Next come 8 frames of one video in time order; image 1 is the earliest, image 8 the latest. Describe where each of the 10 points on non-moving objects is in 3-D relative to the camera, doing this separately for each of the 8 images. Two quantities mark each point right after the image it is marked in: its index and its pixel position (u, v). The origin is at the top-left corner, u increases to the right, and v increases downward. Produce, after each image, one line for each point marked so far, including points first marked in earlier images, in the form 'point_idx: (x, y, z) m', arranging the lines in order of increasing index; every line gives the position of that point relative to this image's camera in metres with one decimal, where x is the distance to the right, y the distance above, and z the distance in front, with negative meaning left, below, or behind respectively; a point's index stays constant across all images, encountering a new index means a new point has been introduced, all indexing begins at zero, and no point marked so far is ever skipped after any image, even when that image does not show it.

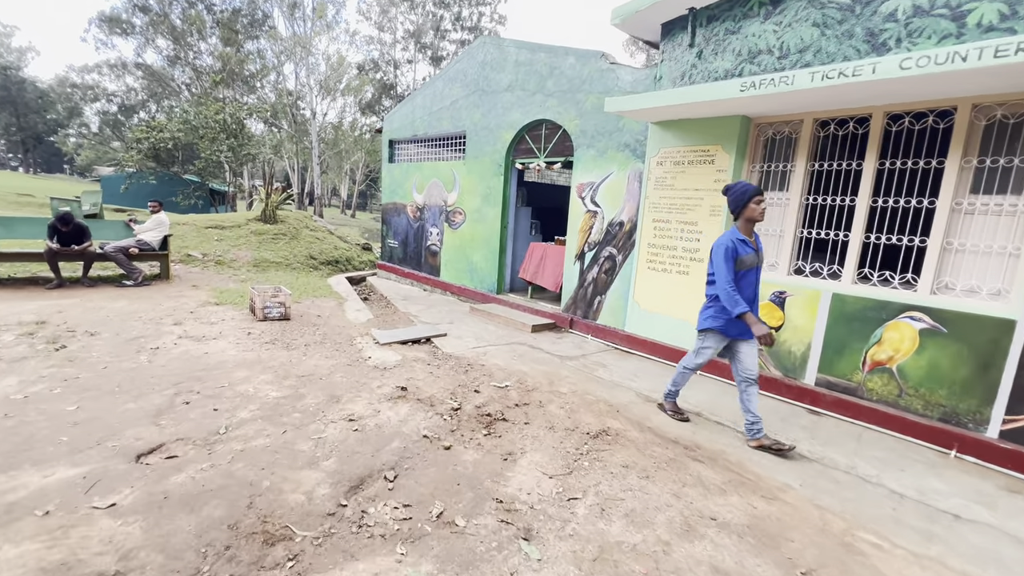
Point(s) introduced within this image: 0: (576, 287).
0: (+0.9, 0.0, +6.5) m
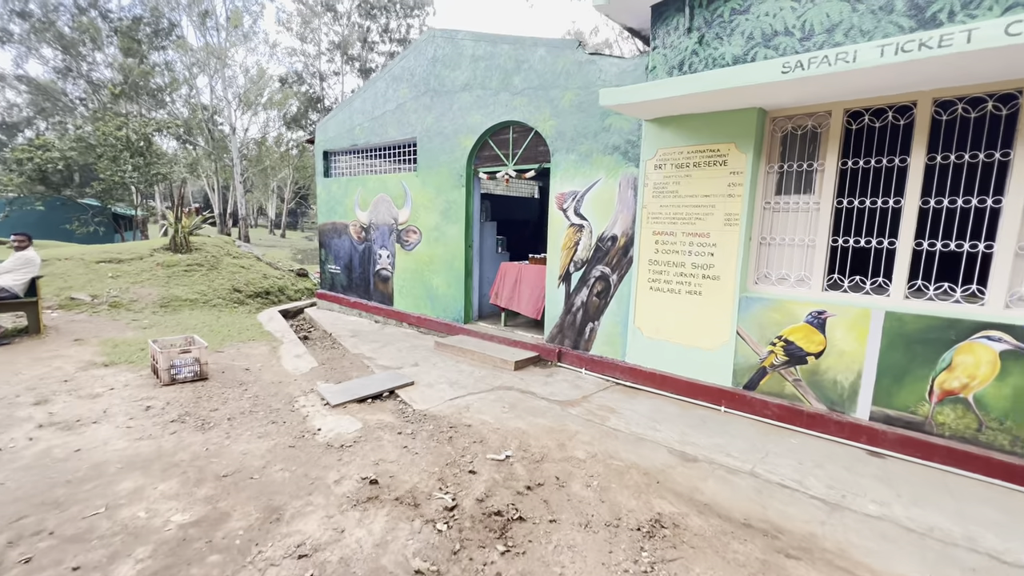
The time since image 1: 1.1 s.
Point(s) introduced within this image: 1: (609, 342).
0: (+0.6, -0.3, +5.6) m
1: (+1.1, -0.6, +5.2) m
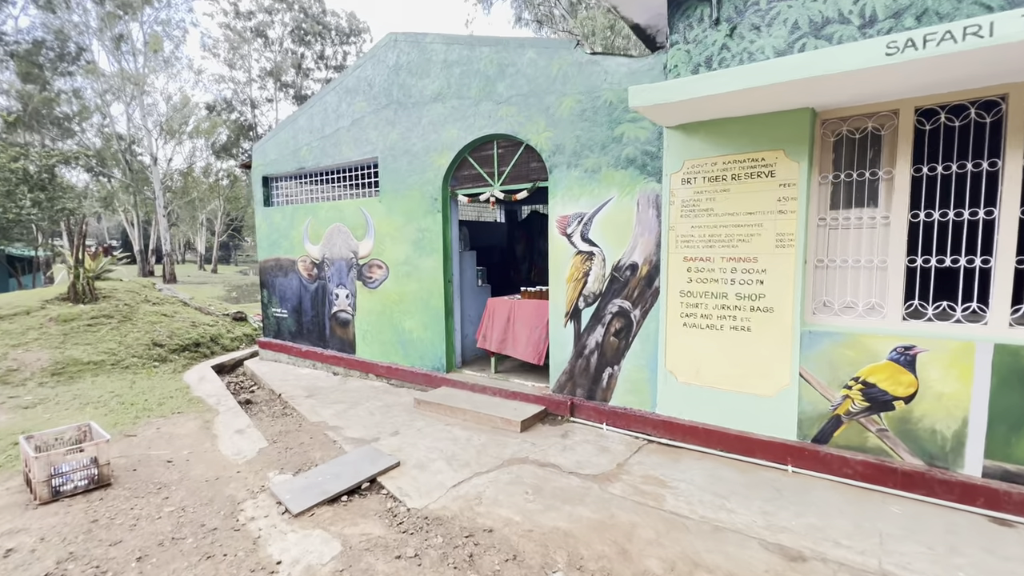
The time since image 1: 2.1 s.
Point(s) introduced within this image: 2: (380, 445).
0: (+0.6, -0.7, +4.7) m
1: (+1.1, -1.0, +4.4) m
2: (-1.2, -1.5, +4.3) m
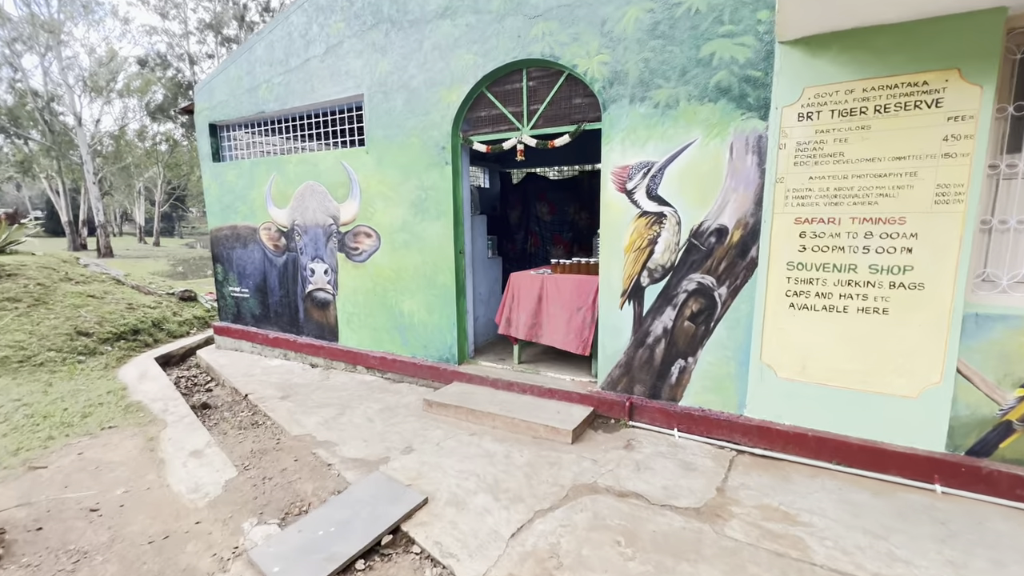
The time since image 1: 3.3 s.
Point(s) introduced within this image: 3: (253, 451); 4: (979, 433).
0: (+1.0, -0.5, +3.8) m
1: (+1.5, -0.8, +3.5) m
2: (-0.8, -1.3, +3.3) m
3: (-2.1, -1.3, +3.7) m
4: (+2.8, -0.9, +2.8) m
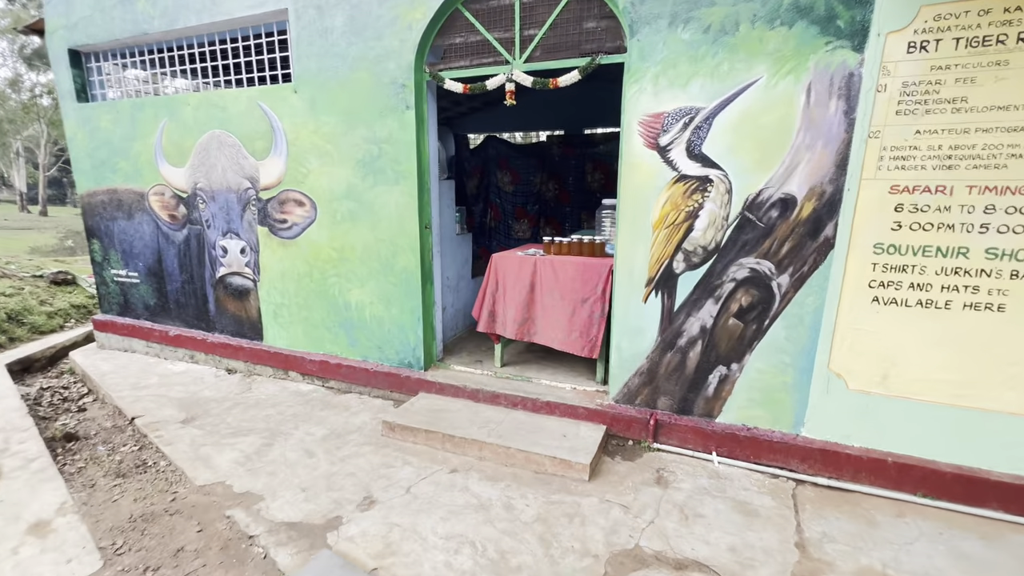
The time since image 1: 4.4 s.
0: (+0.9, -0.4, +2.9) m
1: (+1.5, -0.7, +2.8) m
2: (-0.8, -1.2, +2.3) m
3: (-2.1, -1.3, +2.5) m
4: (+2.9, -0.8, +2.2) m
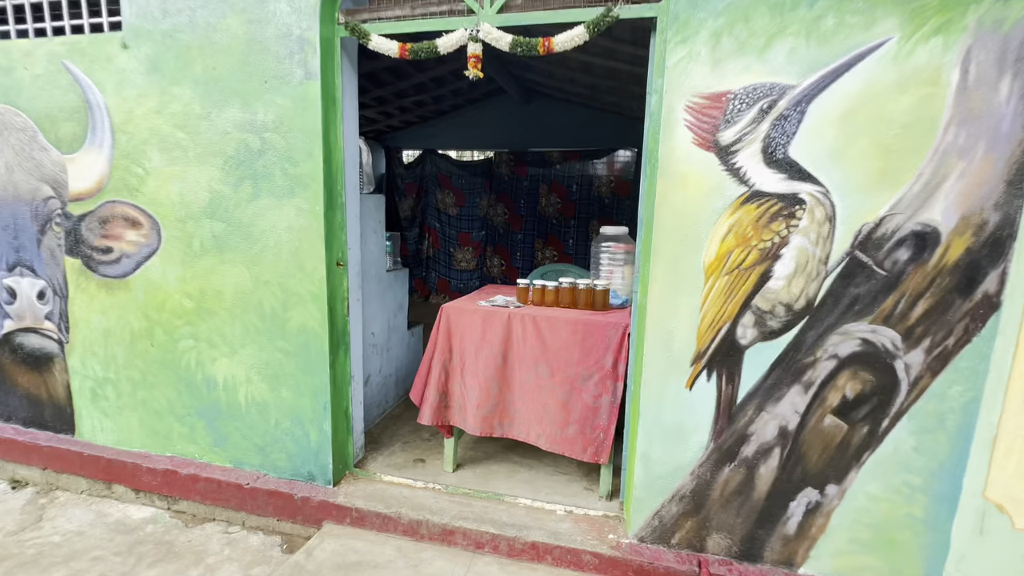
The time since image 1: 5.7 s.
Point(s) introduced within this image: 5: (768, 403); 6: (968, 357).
0: (+0.8, -0.7, +1.9) m
1: (+1.4, -1.0, +1.8) m
2: (-0.8, -1.5, +0.9) m
3: (-2.1, -1.5, +1.0) m
4: (+2.8, -1.1, +1.4) m
5: (+1.0, -0.4, +1.8) m
6: (+1.6, -0.2, +1.6) m
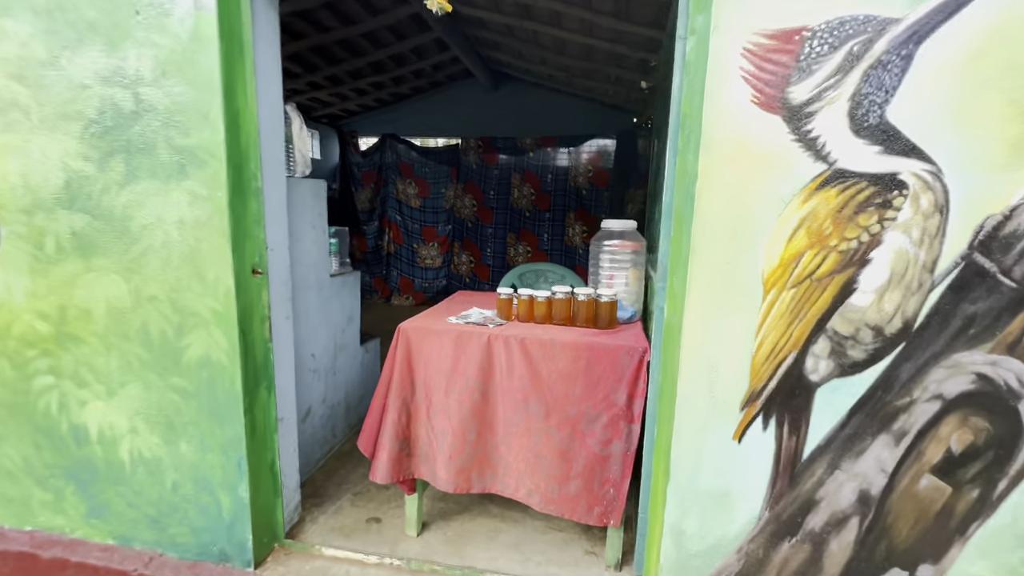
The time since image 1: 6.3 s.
0: (+0.7, -0.8, +1.4) m
1: (+1.4, -1.0, +1.3) m
2: (-0.8, -1.6, +0.3) m
3: (-2.1, -1.6, +0.3) m
4: (+2.8, -1.1, +1.1) m
5: (+1.0, -0.5, +1.3) m
6: (+1.6, -0.3, +1.2) m
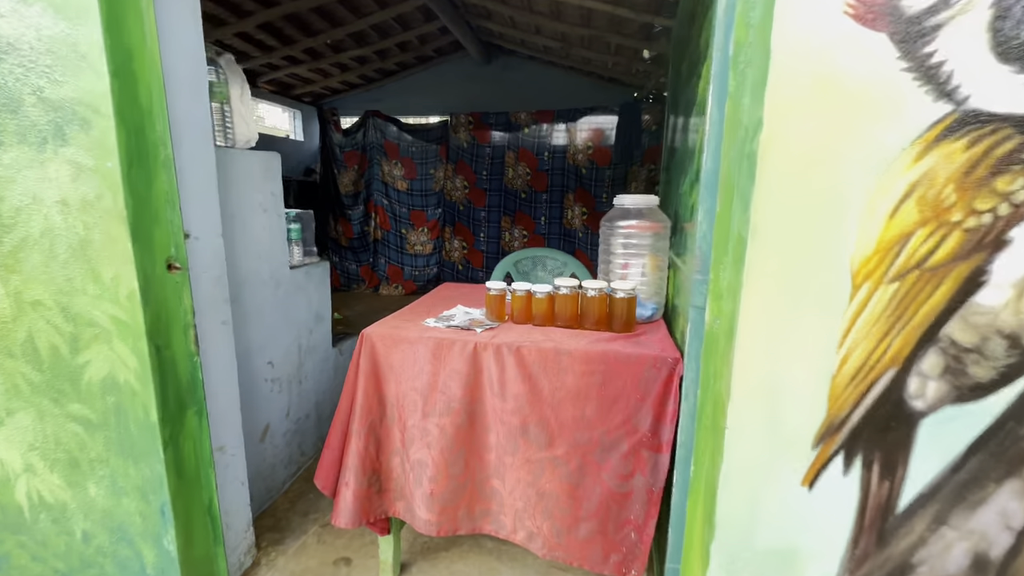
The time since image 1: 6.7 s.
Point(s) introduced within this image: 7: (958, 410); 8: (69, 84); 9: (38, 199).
0: (+0.7, -0.7, +1.1) m
1: (+1.4, -1.0, +1.0) m
2: (-0.8, -1.6, 0.0) m
3: (-2.1, -1.7, 0.0) m
4: (+2.8, -1.1, +0.8) m
5: (+0.9, -0.5, +1.0) m
6: (+1.6, -0.3, +0.8) m
7: (+0.9, -0.2, +0.9) m
8: (-1.1, +0.5, +1.1) m
9: (-1.2, +0.2, +1.2) m
